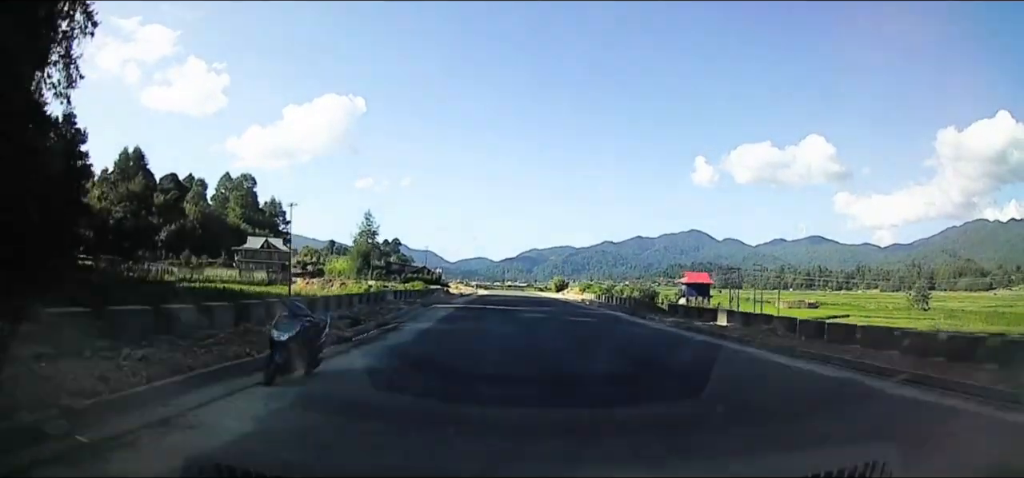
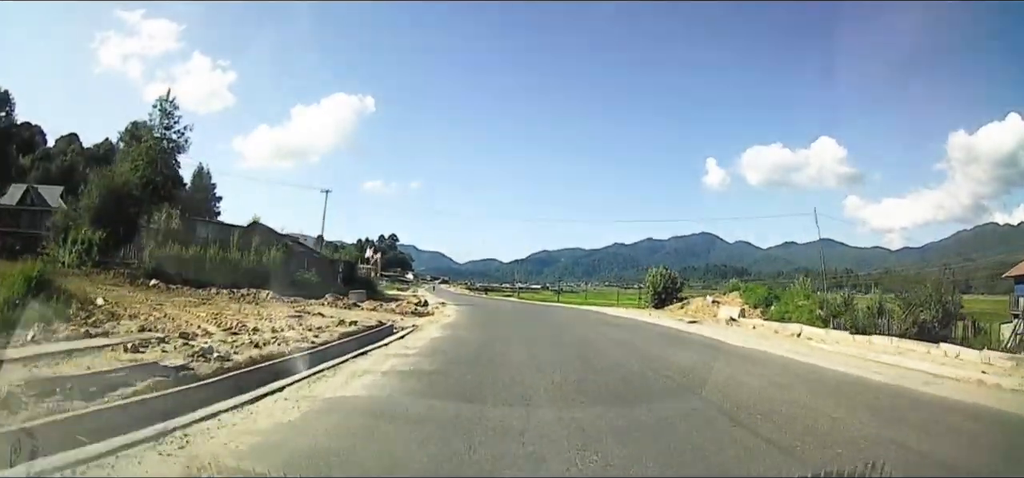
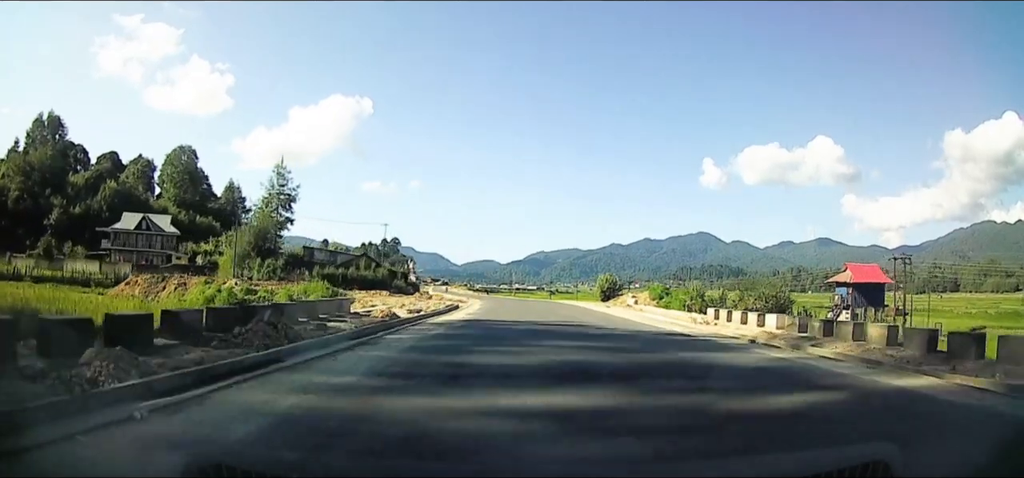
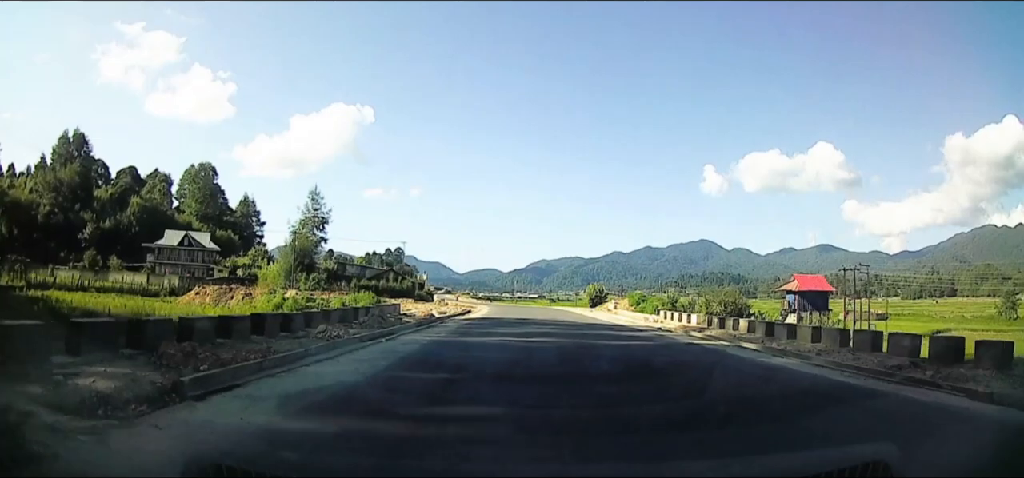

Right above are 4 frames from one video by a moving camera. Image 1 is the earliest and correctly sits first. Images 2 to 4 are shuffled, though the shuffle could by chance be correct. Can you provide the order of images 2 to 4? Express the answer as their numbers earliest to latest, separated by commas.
4, 3, 2
